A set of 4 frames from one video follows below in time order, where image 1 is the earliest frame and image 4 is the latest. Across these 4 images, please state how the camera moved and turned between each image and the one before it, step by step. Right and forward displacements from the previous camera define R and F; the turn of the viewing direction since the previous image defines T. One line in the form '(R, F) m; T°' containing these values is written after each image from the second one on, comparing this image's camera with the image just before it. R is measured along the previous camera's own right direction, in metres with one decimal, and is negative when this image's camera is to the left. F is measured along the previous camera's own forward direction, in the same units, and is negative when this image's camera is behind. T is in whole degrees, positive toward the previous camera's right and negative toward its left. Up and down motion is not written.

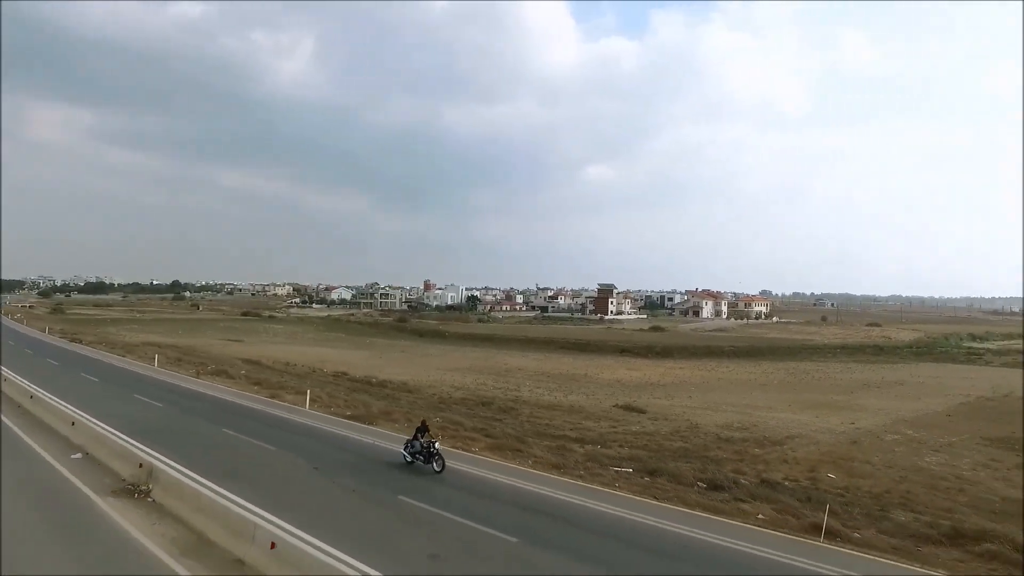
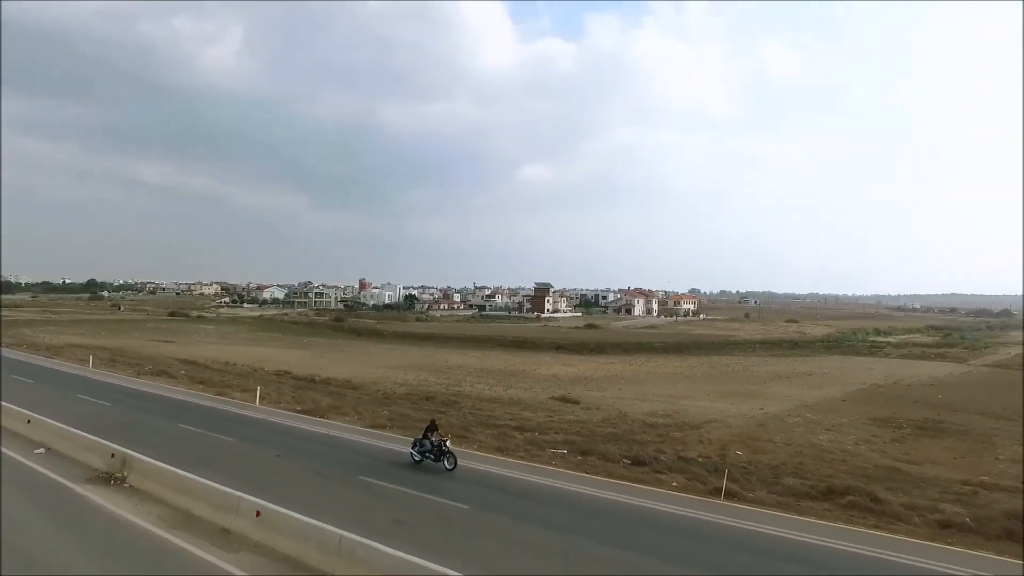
(-0.2, -1.1) m; +6°
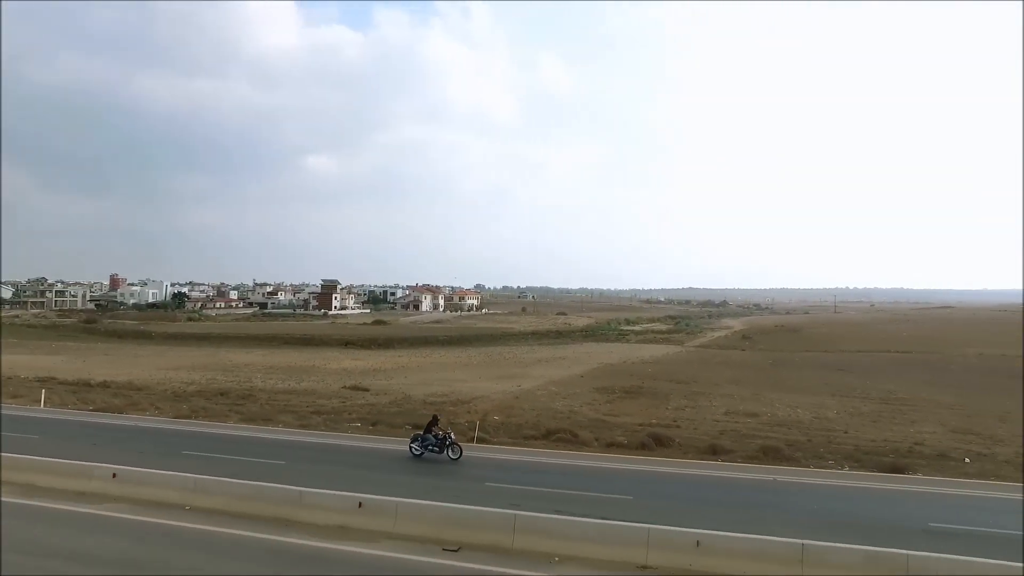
(-0.4, -3.2) m; +21°
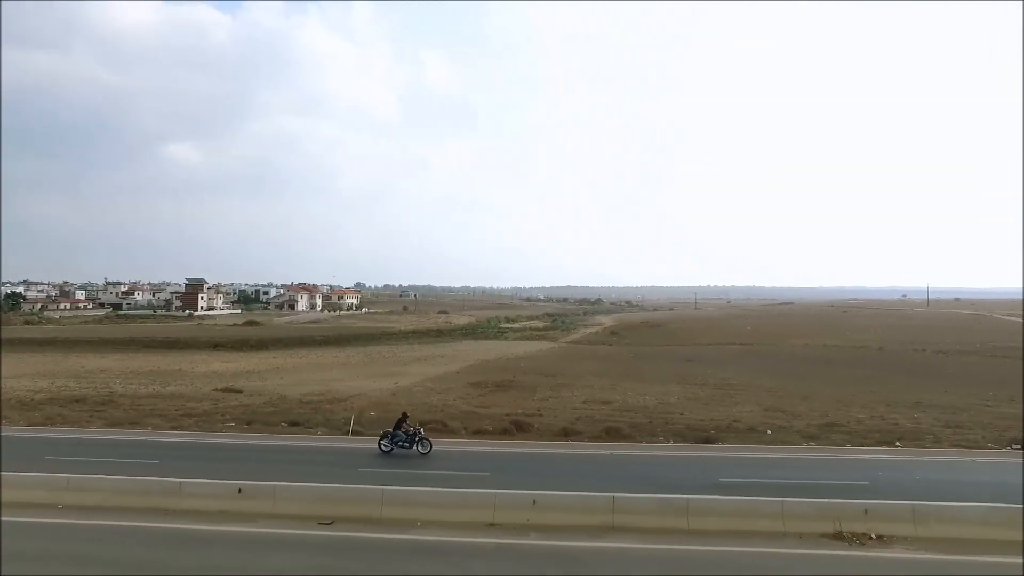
(+0.2, -1.4) m; +11°
